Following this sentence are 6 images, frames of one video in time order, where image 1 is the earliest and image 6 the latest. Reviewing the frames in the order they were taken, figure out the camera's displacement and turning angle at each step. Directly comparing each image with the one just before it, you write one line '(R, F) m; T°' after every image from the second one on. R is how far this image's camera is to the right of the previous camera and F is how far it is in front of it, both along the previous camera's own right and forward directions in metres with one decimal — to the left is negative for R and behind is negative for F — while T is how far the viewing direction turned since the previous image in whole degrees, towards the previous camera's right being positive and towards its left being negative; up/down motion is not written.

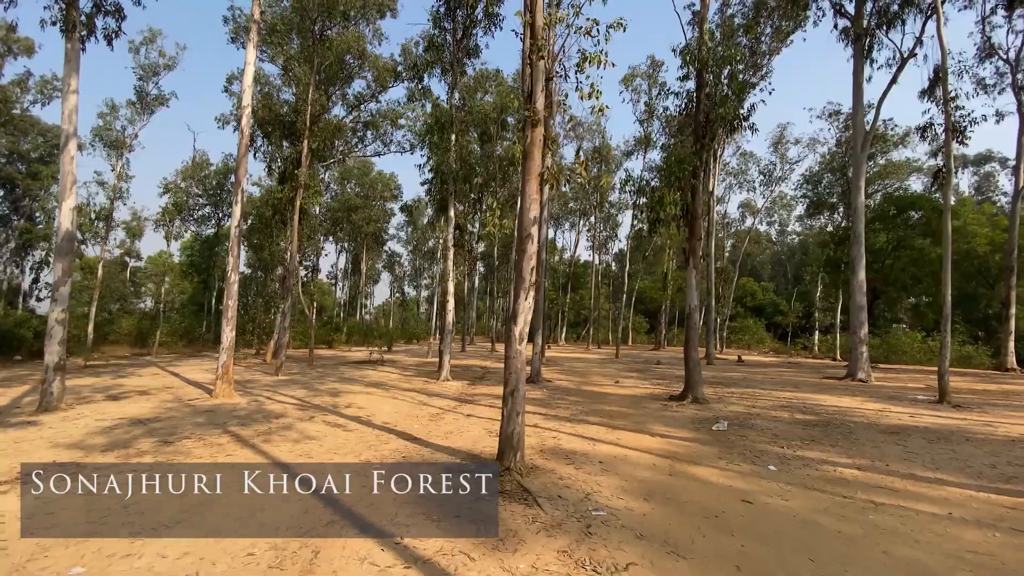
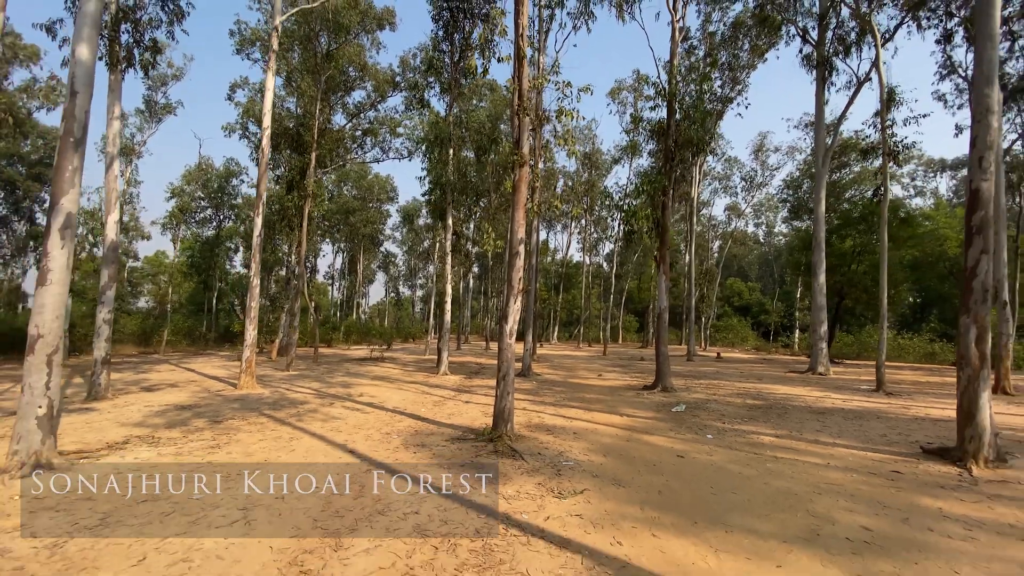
(0.0, -1.3) m; +1°
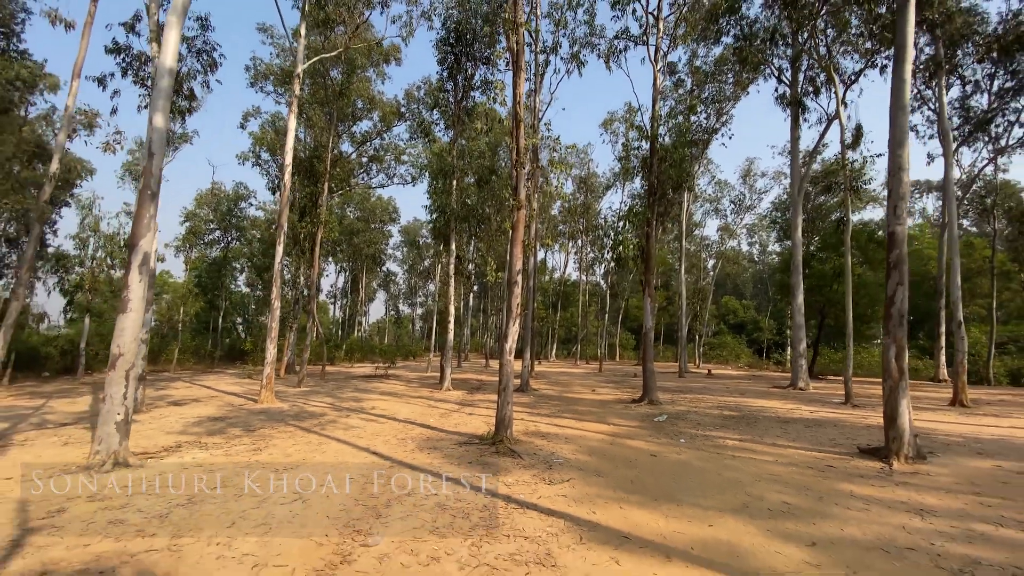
(0.0, -1.1) m; 0°
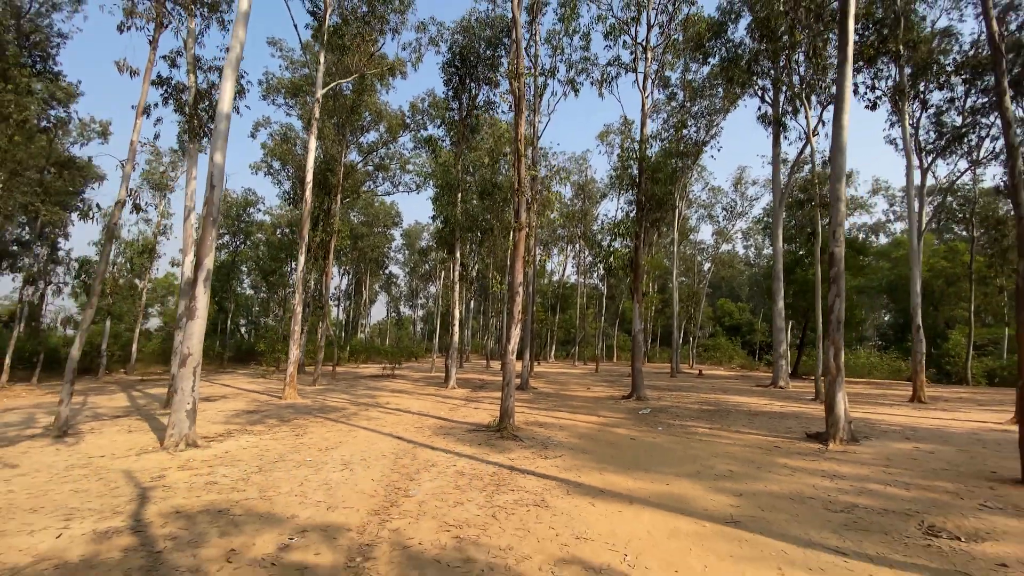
(0.0, -1.3) m; 0°
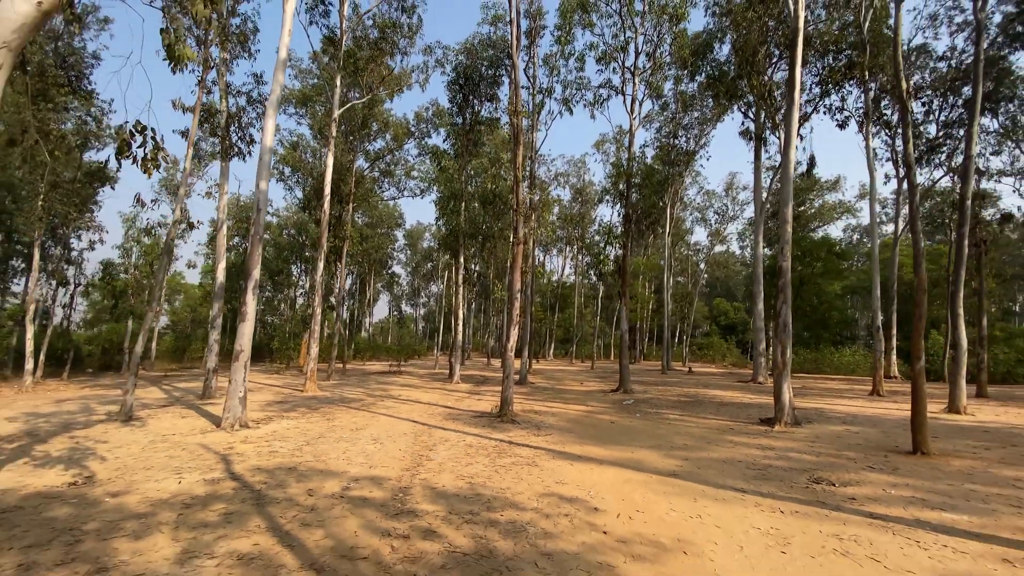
(0.0, -1.5) m; 0°
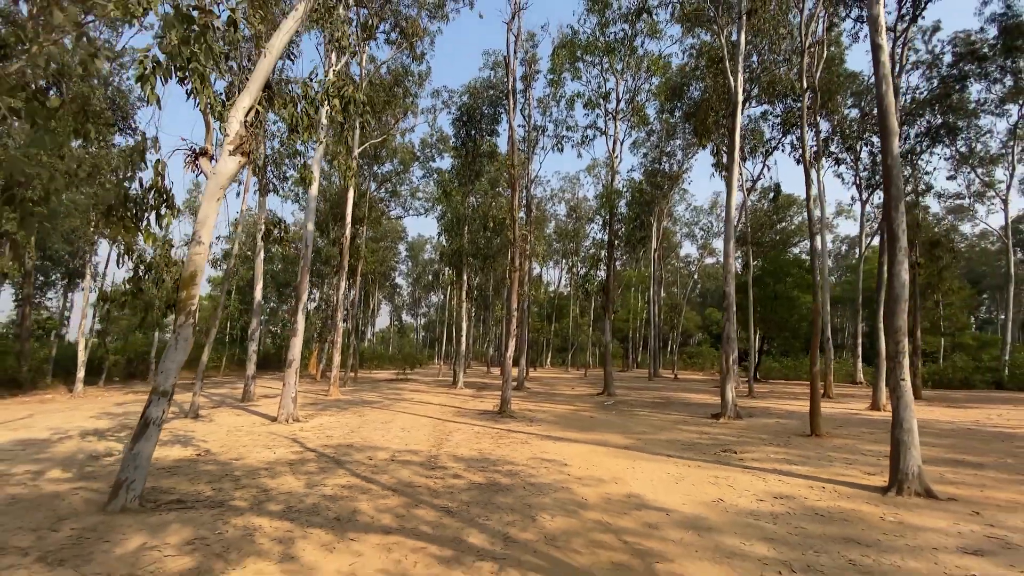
(0.0, -2.3) m; 0°
